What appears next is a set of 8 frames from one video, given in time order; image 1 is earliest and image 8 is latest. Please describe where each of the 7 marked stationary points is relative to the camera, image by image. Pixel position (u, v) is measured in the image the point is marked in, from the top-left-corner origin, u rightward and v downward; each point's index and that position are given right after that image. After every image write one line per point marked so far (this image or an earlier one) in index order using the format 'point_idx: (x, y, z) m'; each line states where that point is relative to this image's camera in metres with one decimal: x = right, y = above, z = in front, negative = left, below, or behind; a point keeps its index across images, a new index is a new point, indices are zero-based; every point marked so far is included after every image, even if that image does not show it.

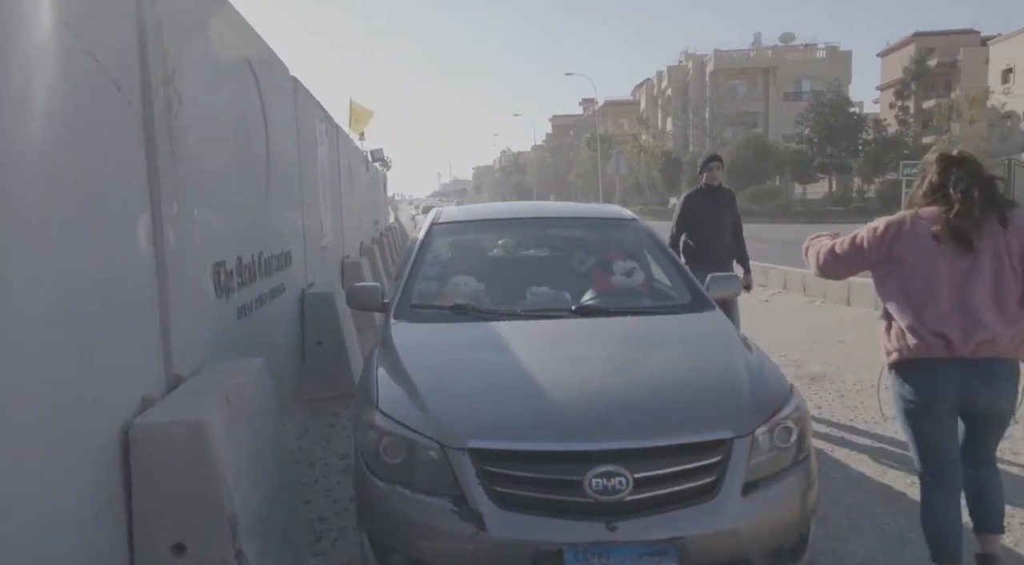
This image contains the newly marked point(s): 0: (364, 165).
0: (-3.6, +2.8, +17.8) m
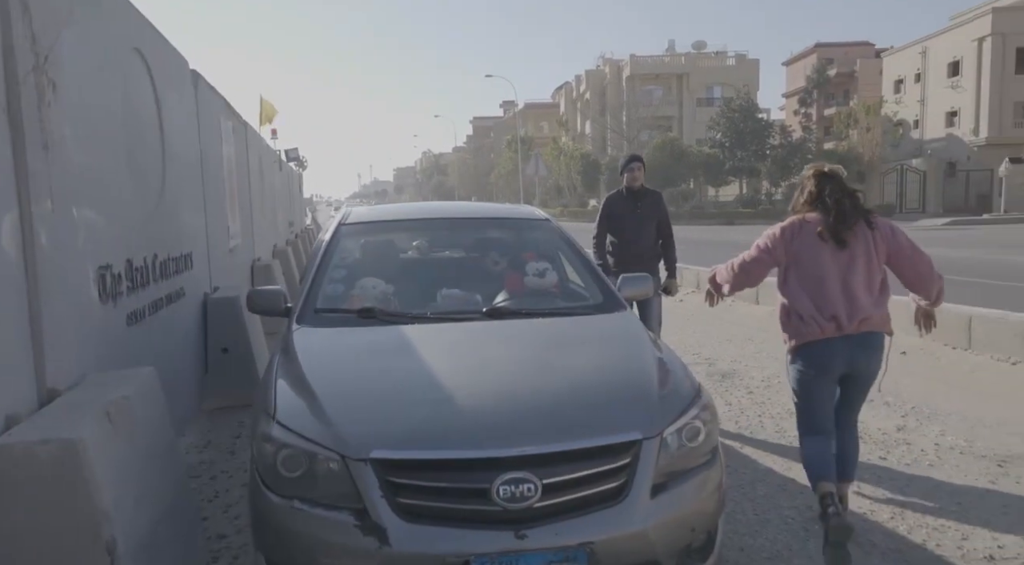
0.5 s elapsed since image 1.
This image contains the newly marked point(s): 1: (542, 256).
0: (-5.6, +2.8, +17.2) m
1: (+0.2, +0.2, +4.2) m
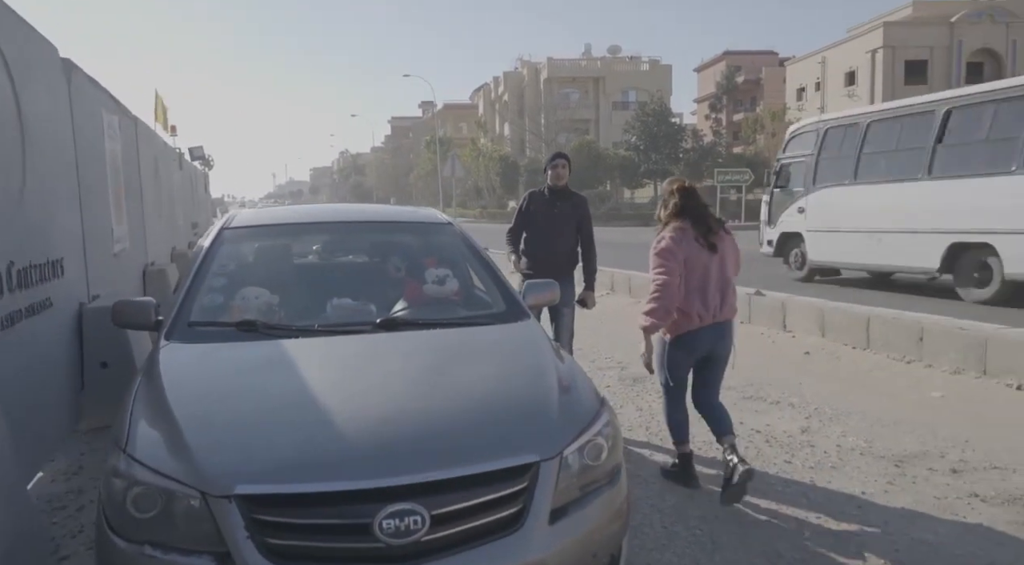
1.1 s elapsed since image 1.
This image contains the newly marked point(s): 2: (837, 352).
0: (-7.5, +2.6, +16.3) m
1: (-0.4, +0.1, +4.0) m
2: (+3.1, -0.7, +6.9) m
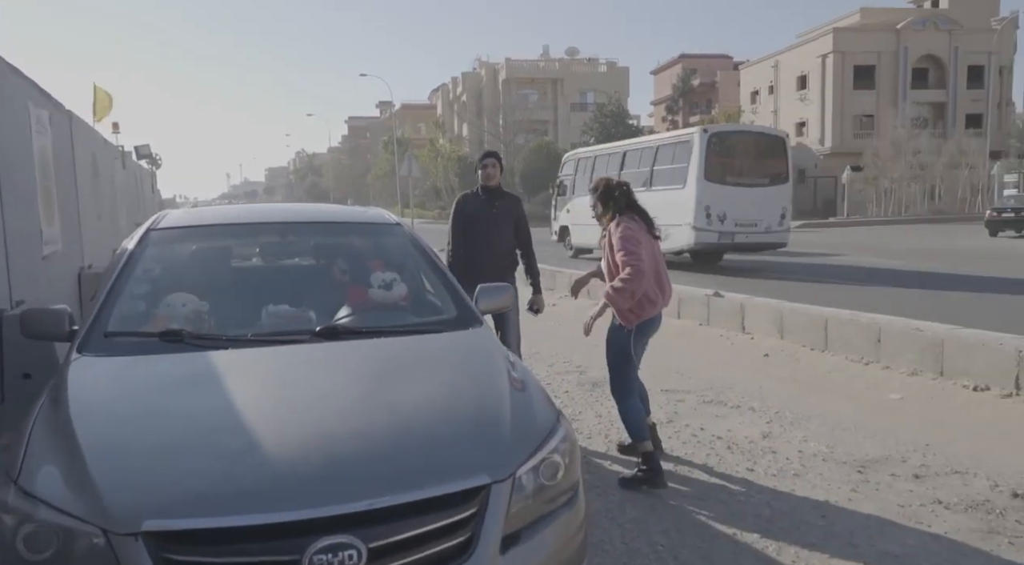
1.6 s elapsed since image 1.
0: (-8.5, +2.6, +15.6) m
1: (-0.6, +0.1, +3.8) m
2: (+2.7, -0.7, +6.9) m
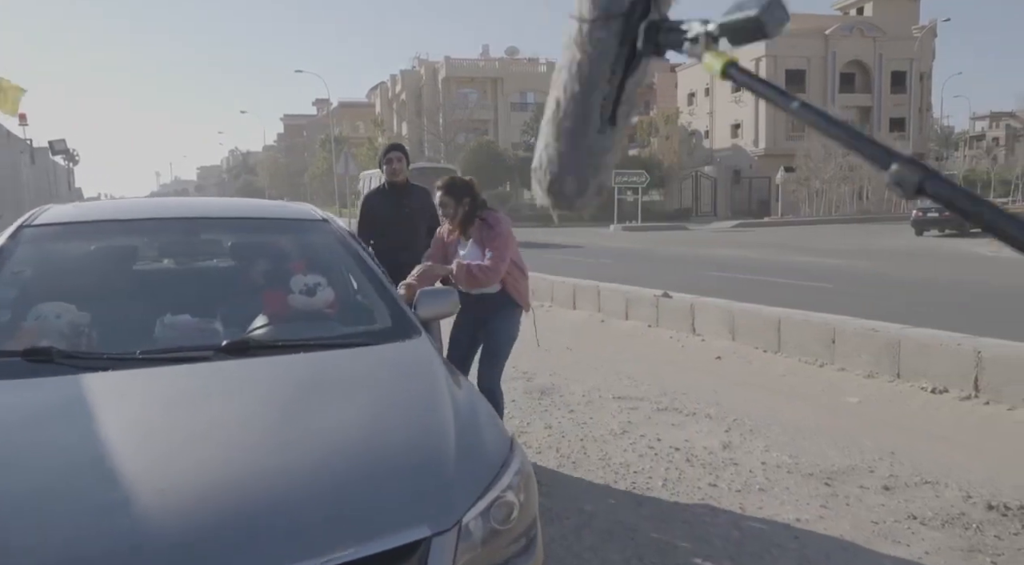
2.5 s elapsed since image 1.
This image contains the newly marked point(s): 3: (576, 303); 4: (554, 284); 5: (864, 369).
0: (-9.7, +2.5, +14.5) m
1: (-0.9, +0.1, +3.3) m
2: (+2.2, -0.7, +6.7) m
3: (+0.8, -0.3, +9.6) m
4: (+0.6, 0.0, +10.0) m
5: (+2.8, -0.7, +5.8) m
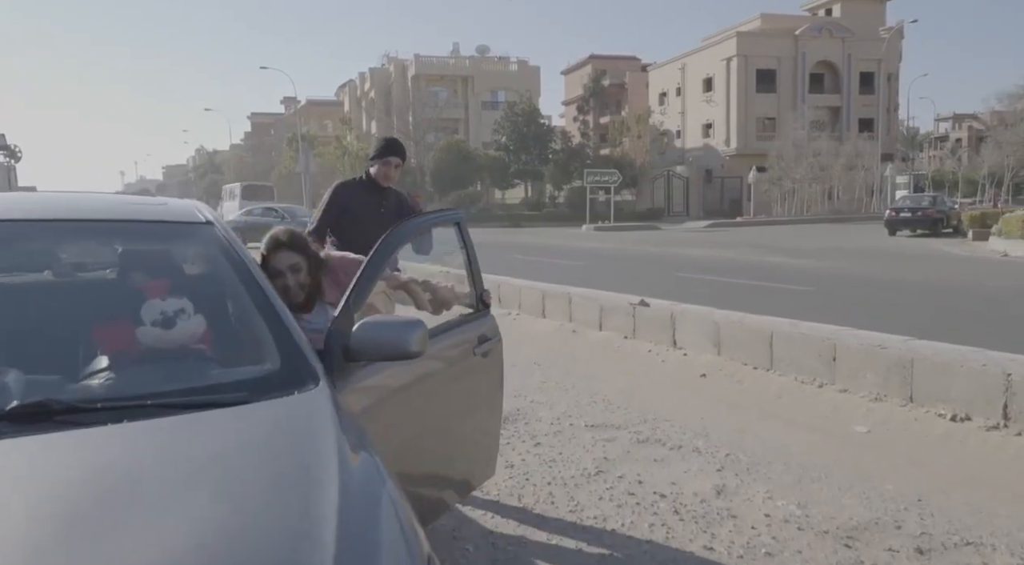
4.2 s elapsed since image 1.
0: (-10.3, +2.4, +13.3) m
1: (-1.1, 0.0, +2.5) m
2: (+1.8, -0.7, +5.9) m
3: (+0.4, -0.3, +8.8) m
4: (+0.1, -0.1, +9.2) m
5: (+2.5, -0.8, +5.1) m
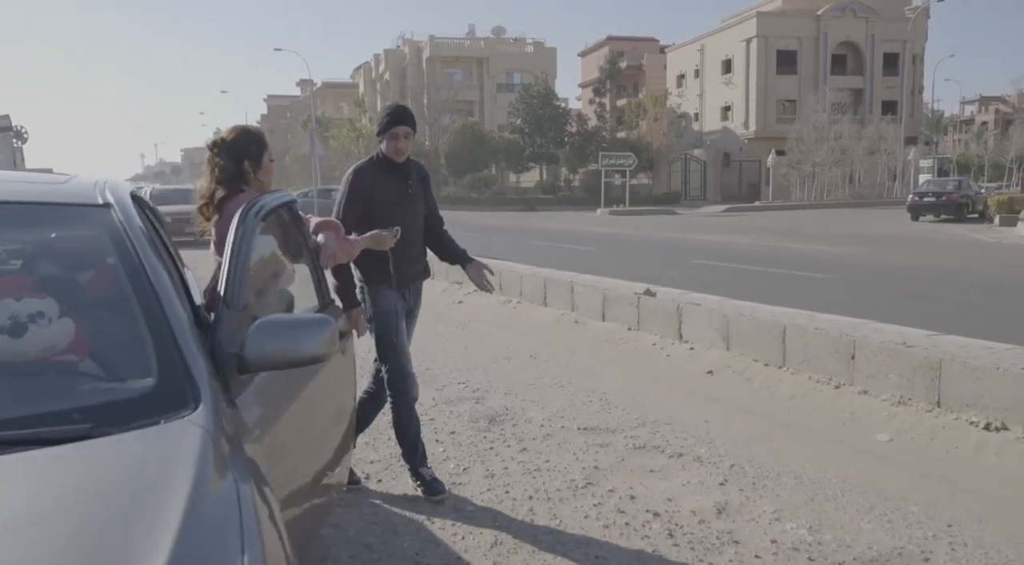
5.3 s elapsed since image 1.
0: (-10.2, +2.7, +13.1) m
1: (-1.2, 0.0, +2.1) m
2: (+1.8, -0.7, +5.5) m
3: (+0.4, -0.2, +8.4) m
4: (+0.1, +0.1, +8.8) m
5: (+2.4, -0.7, +4.6) m
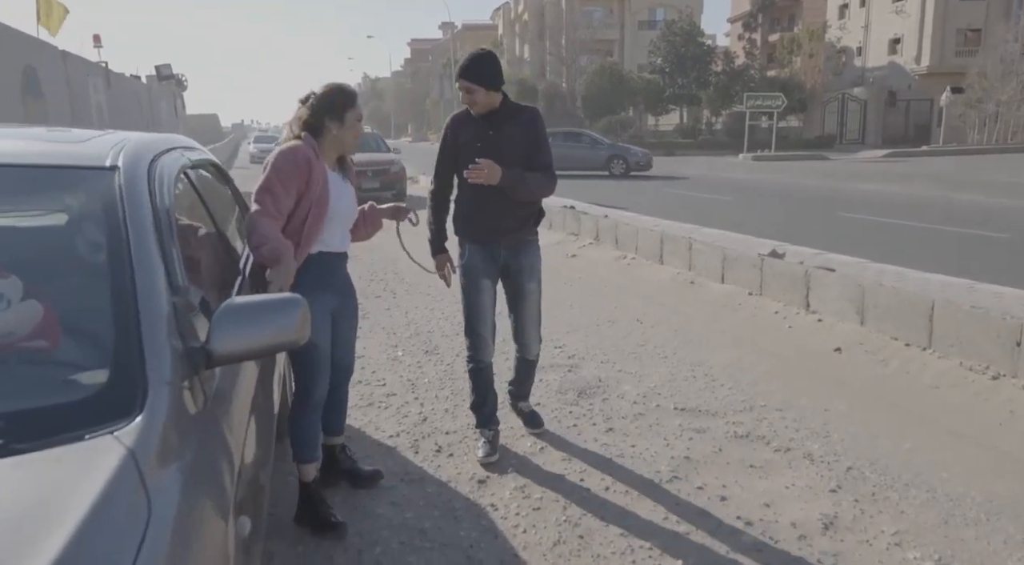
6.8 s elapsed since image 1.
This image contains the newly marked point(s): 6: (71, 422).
0: (-7.8, +3.9, +14.1) m
1: (-1.1, +0.1, +1.9) m
2: (+2.4, -0.4, +4.8) m
3: (+1.6, +0.3, +7.8) m
4: (+1.4, +0.6, +8.3) m
5: (+2.9, -0.6, +3.8) m
6: (-0.8, -0.2, +1.5) m
